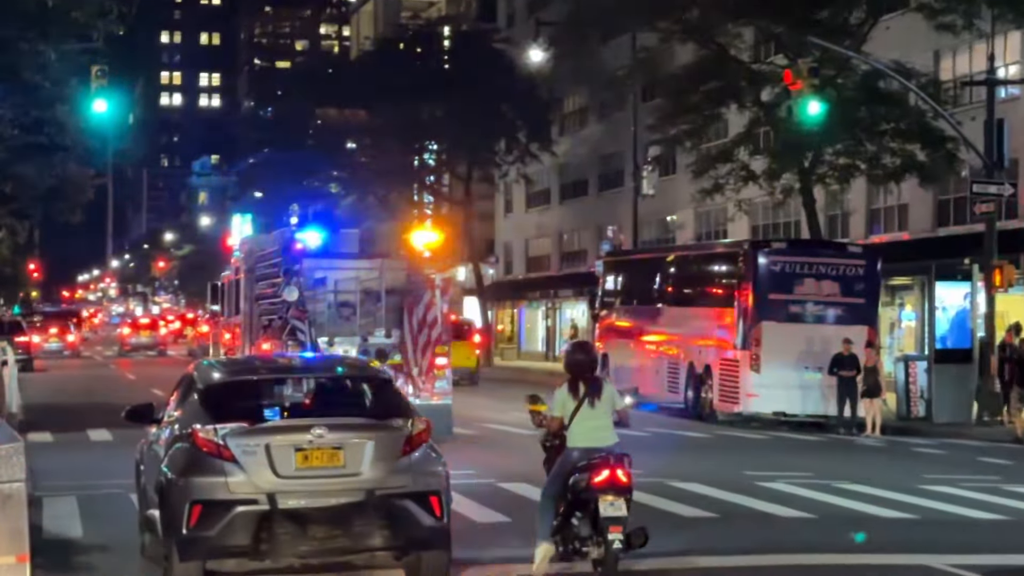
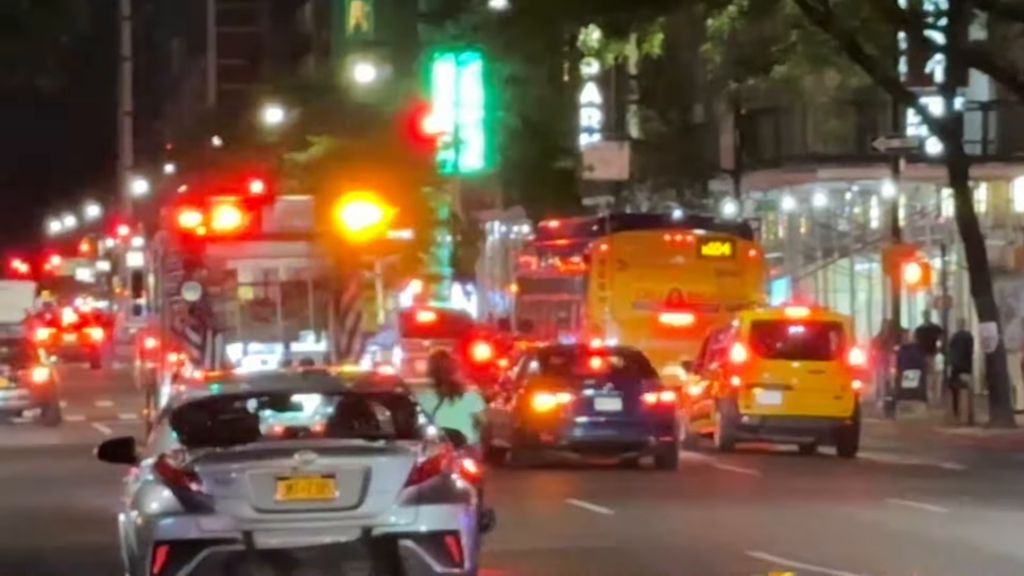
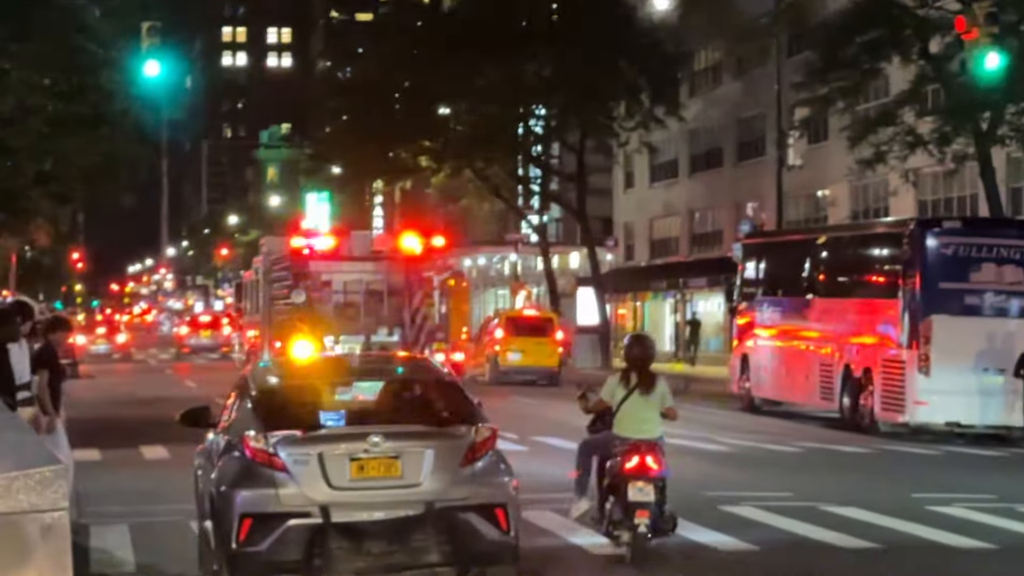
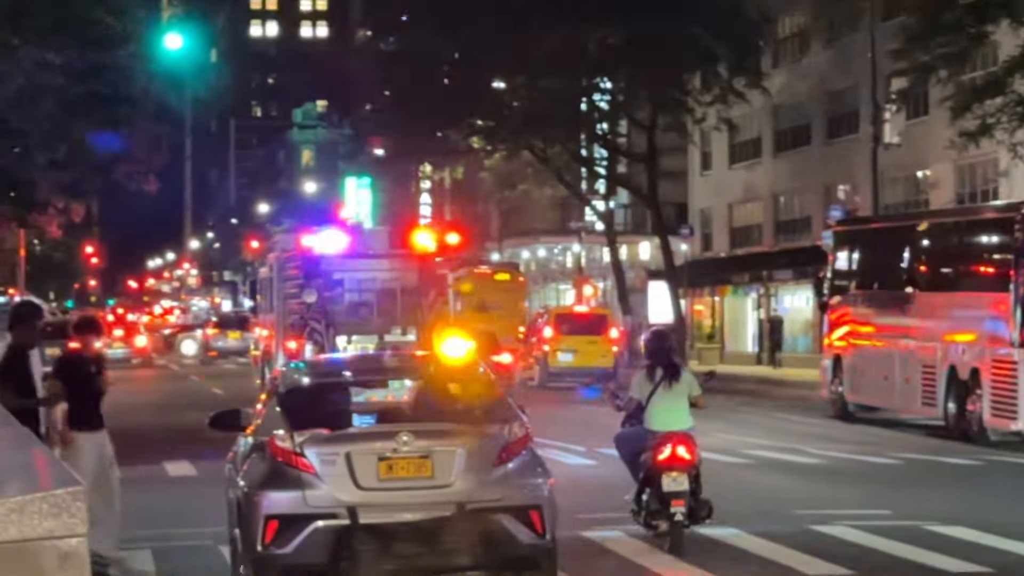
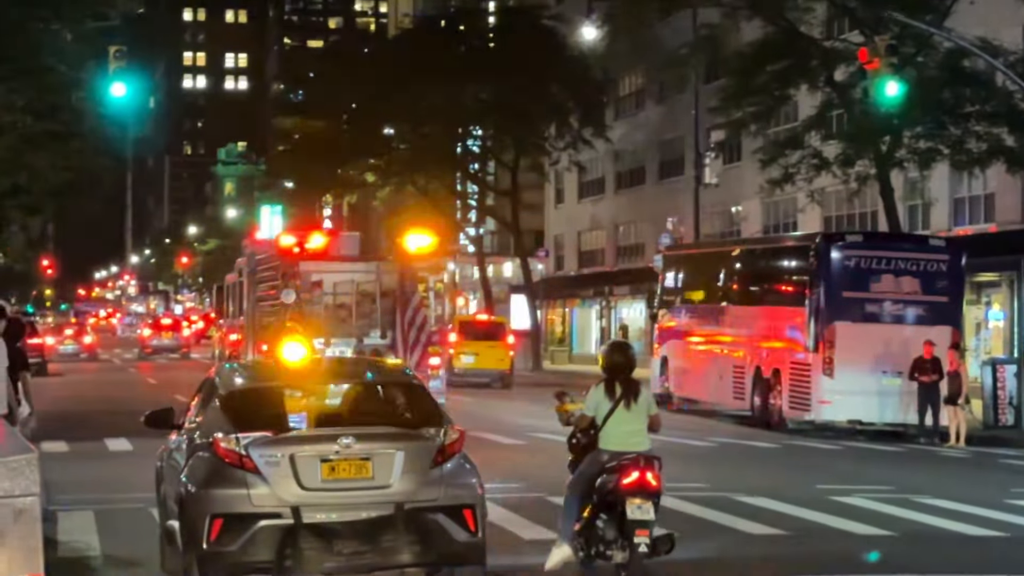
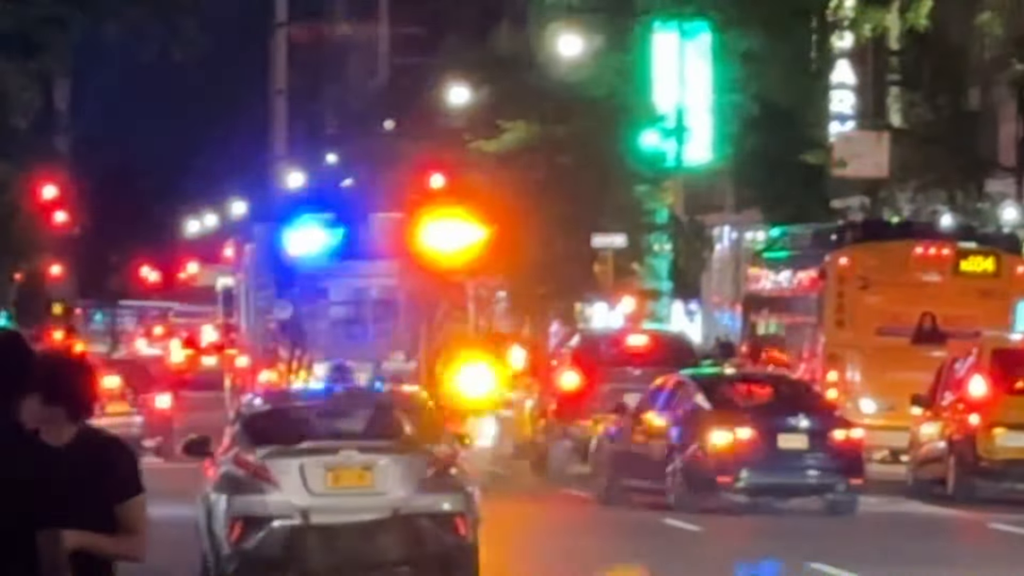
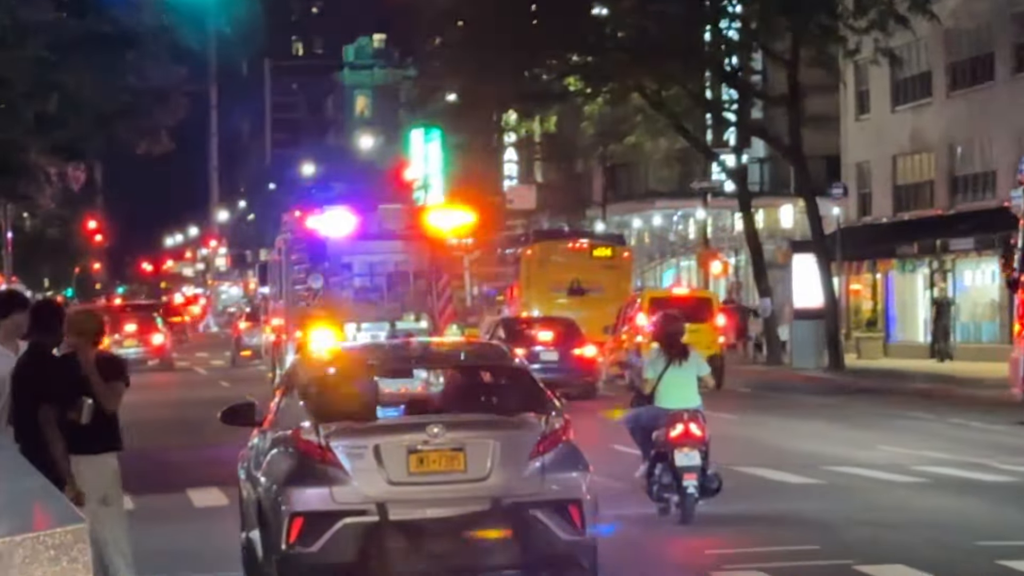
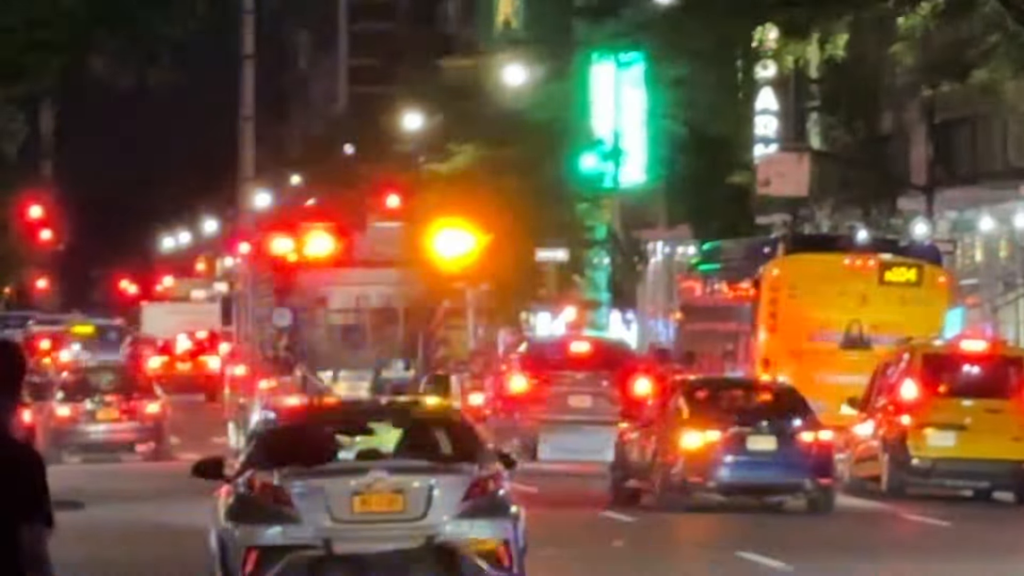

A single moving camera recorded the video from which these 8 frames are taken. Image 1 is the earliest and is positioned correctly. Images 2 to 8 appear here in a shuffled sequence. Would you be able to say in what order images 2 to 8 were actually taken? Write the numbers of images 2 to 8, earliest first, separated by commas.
5, 3, 4, 7, 2, 8, 6
